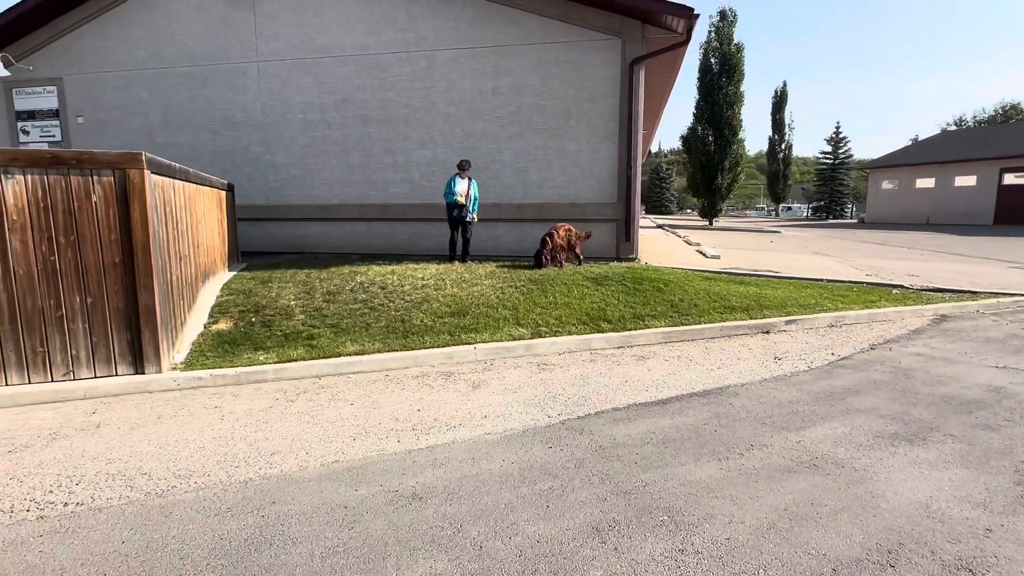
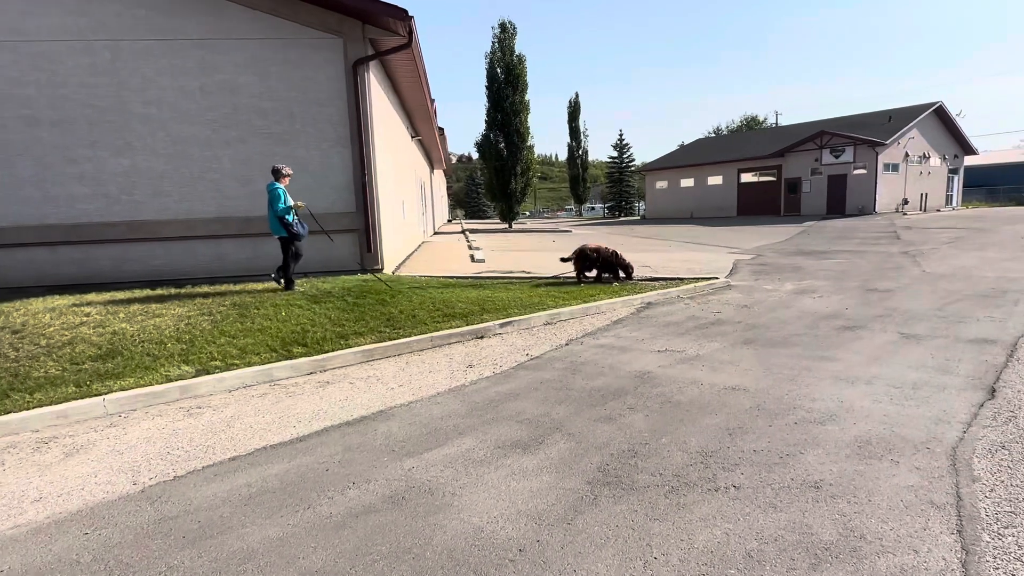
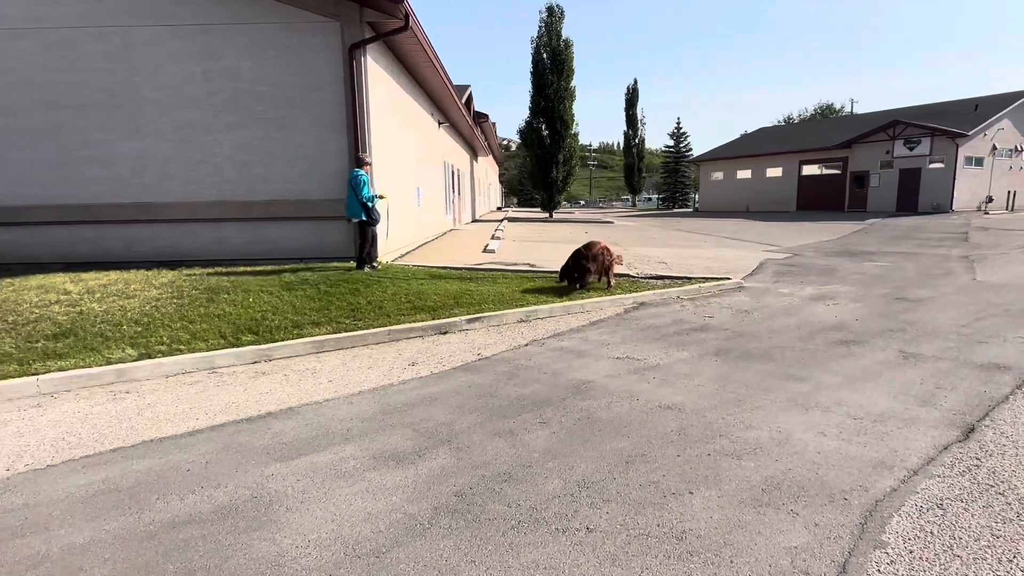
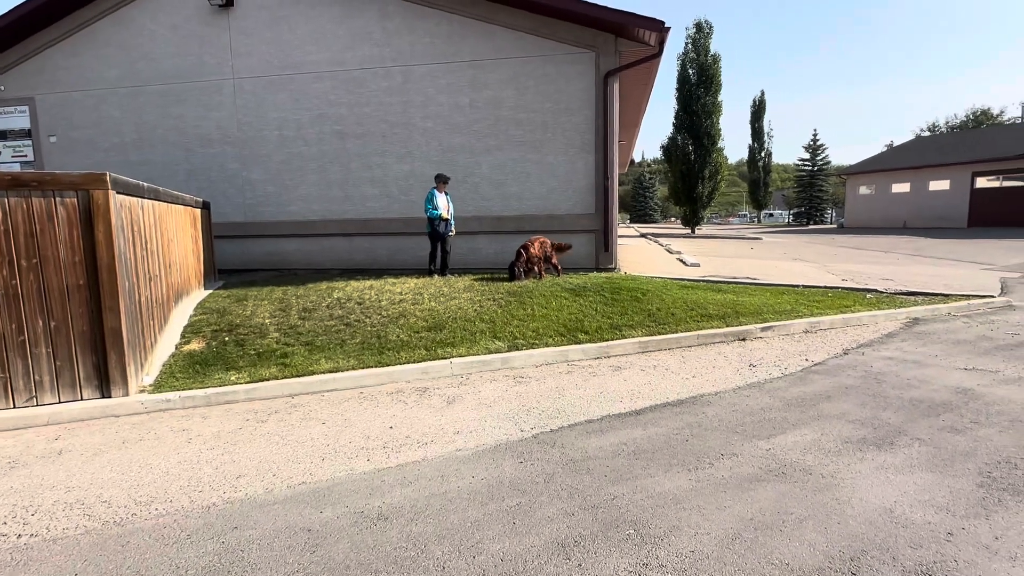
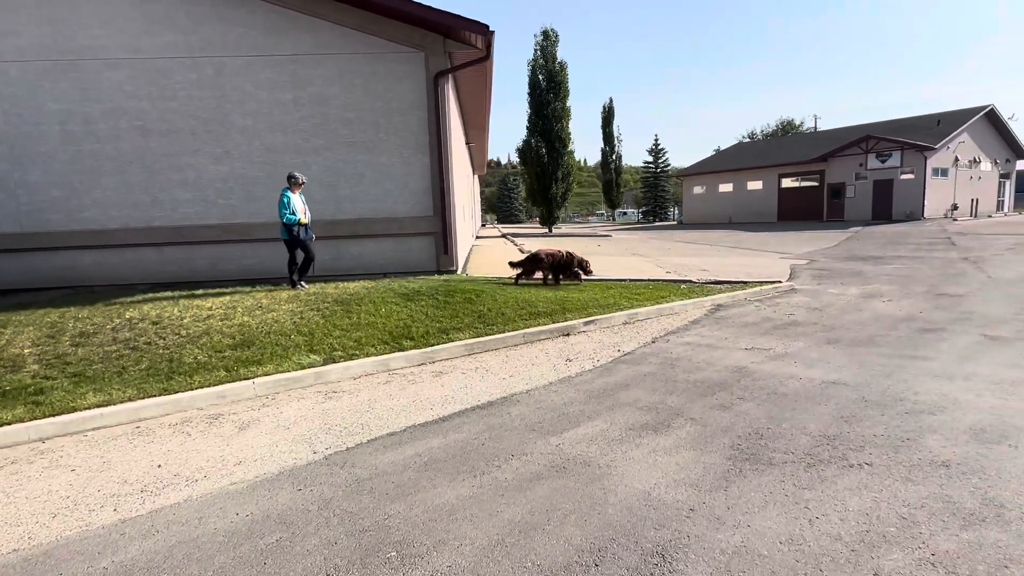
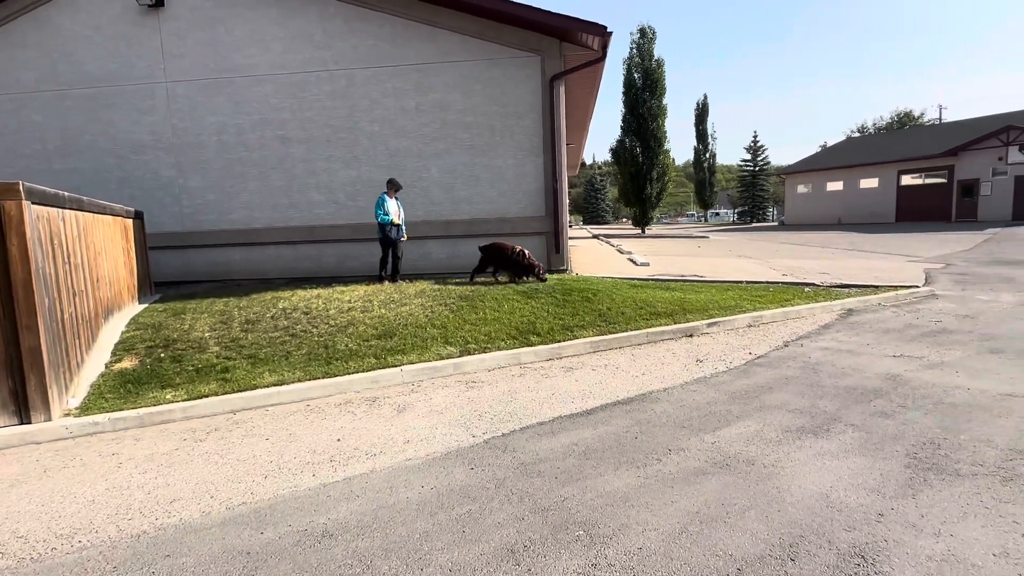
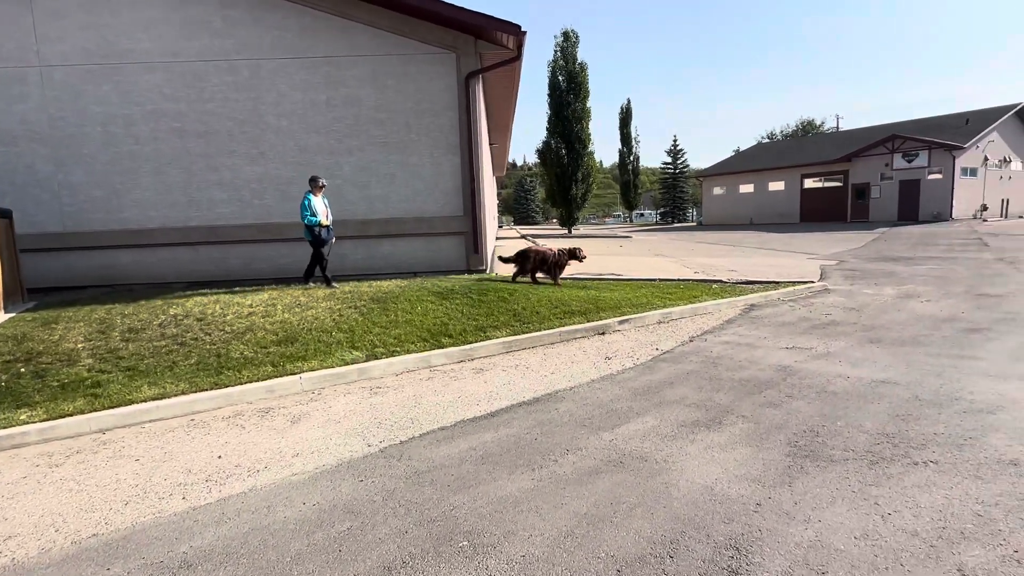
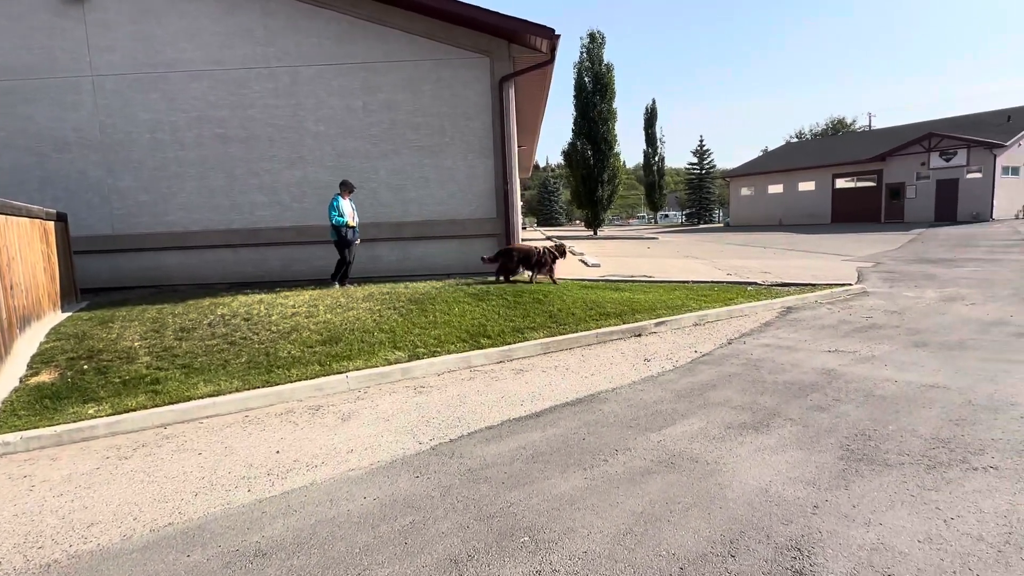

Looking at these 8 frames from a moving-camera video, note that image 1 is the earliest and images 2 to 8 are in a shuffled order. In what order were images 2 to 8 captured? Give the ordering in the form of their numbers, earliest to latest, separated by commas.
4, 6, 8, 7, 5, 2, 3
